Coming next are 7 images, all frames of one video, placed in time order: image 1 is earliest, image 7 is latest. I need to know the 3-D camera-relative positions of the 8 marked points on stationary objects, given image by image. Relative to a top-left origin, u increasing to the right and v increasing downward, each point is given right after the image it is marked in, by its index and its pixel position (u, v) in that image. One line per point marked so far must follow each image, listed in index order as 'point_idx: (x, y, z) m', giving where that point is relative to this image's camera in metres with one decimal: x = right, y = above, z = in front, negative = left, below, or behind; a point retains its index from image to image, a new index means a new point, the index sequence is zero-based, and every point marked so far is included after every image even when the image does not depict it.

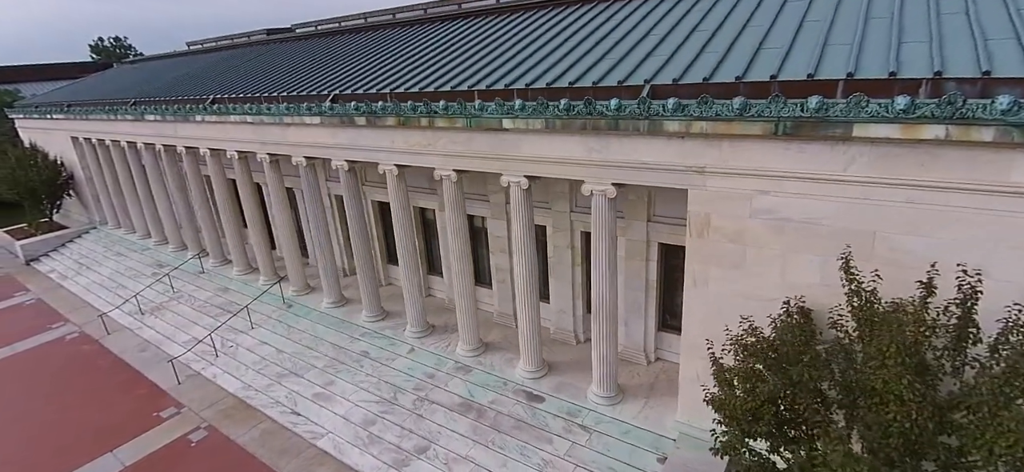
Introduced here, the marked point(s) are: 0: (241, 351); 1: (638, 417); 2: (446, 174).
0: (-9.5, -4.0, +17.5) m
1: (+3.1, -4.4, +12.1) m
2: (-1.7, +1.6, +13.1) m
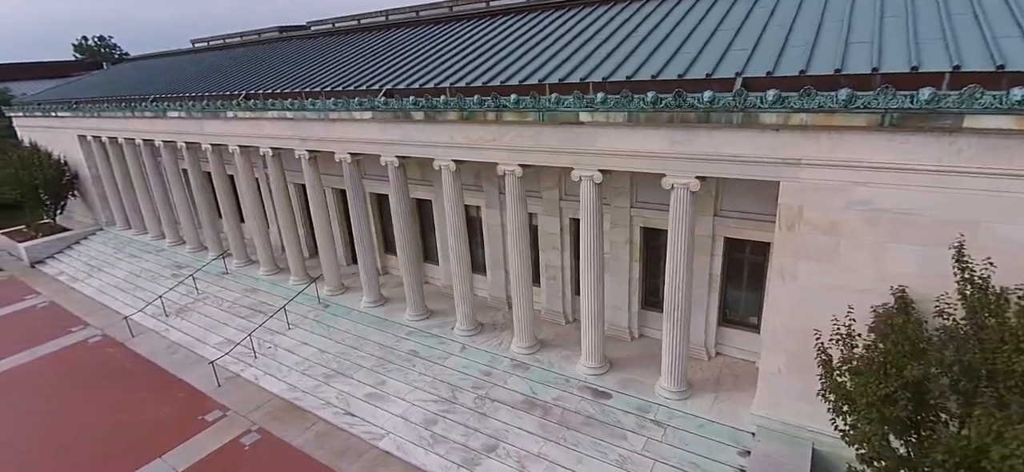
0: (-7.9, -4.0, +17.1) m
1: (+4.9, -4.2, +12.1) m
2: (0.0, +1.7, +12.9) m
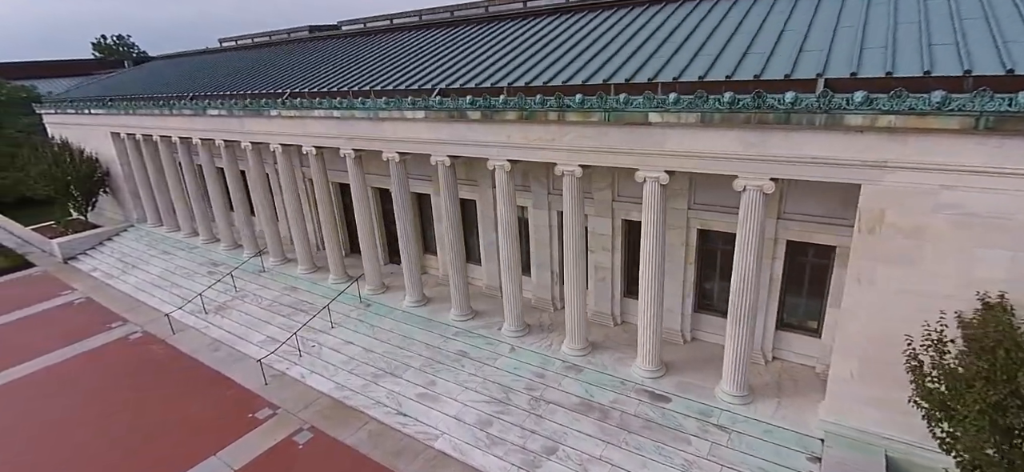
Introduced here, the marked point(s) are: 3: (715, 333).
0: (-6.4, -3.9, +17.1) m
1: (+6.3, -4.3, +11.9) m
2: (+1.5, +1.7, +12.9) m
3: (+6.0, -2.8, +14.6) m
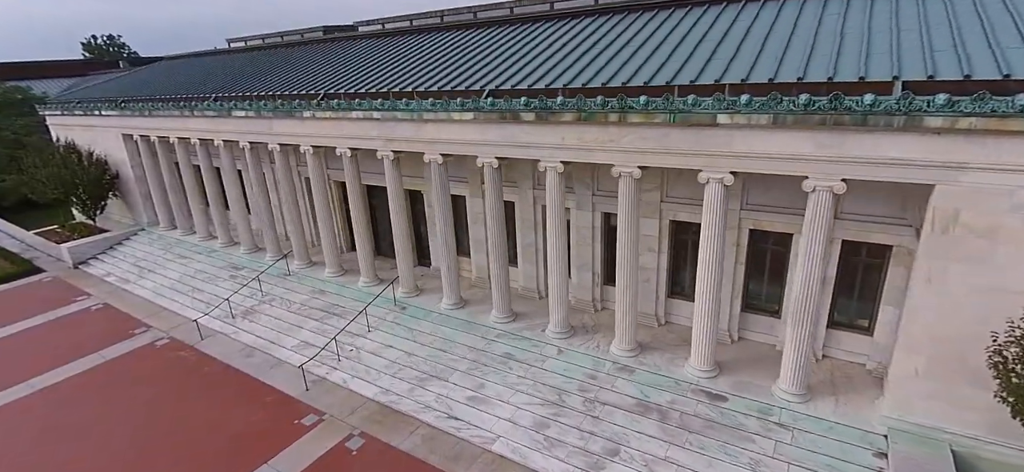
0: (-5.0, -4.0, +16.9) m
1: (+7.9, -4.3, +12.0) m
2: (+3.0, +1.7, +12.9) m
3: (+7.5, -2.9, +14.7) m
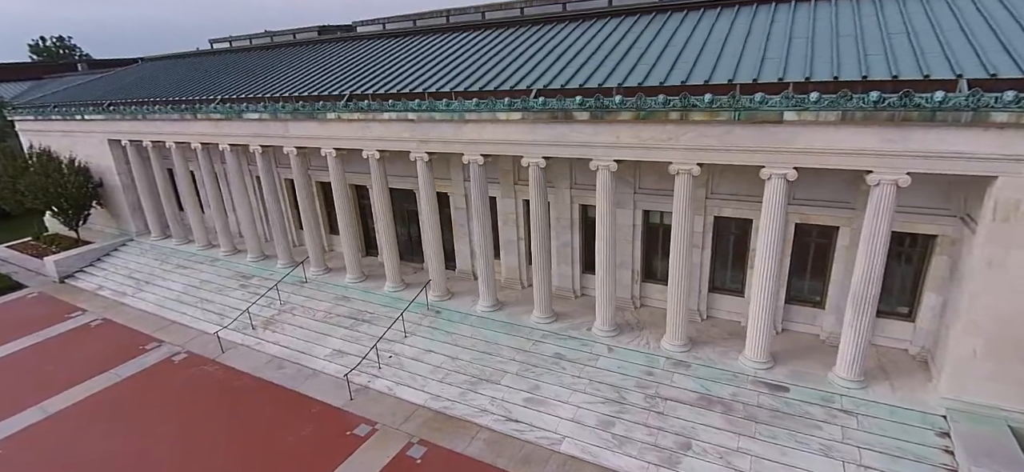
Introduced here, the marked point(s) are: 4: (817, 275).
0: (-3.5, -4.1, +16.5) m
1: (+9.6, -4.1, +12.6) m
2: (+4.6, +1.8, +13.1) m
3: (+9.0, -2.7, +15.2) m
4: (+9.1, -1.2, +14.8) m
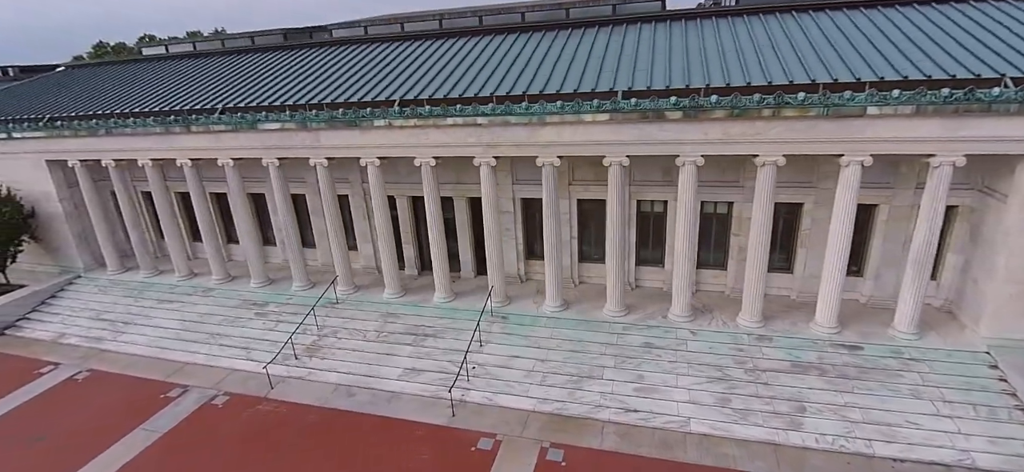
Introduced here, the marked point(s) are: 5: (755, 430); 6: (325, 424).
0: (-0.6, -4.3, +16.2) m
1: (+13.1, -3.2, +15.0) m
2: (+7.6, +2.2, +14.5) m
3: (+11.8, -1.9, +17.5) m
4: (+11.9, -0.4, +17.1) m
5: (+6.5, -5.2, +13.3) m
6: (-5.6, -5.6, +14.9) m
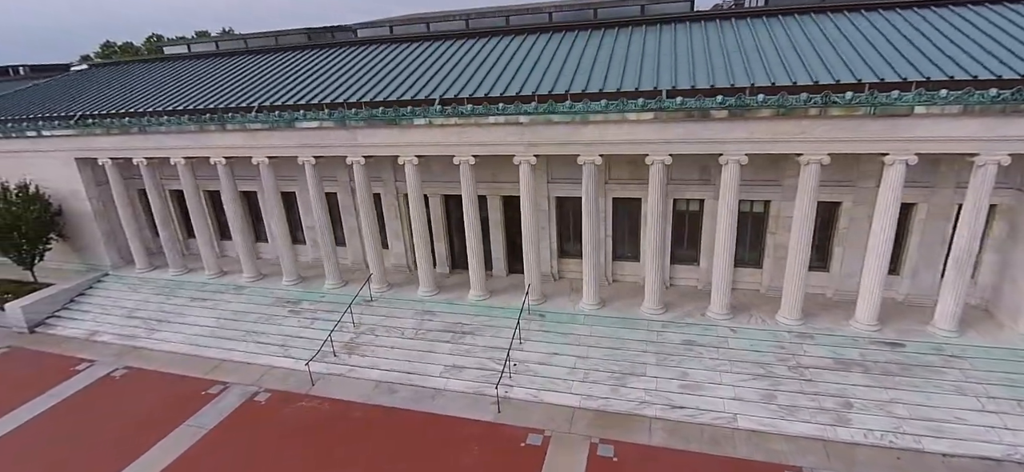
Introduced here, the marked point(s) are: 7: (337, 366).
0: (+0.8, -4.3, +16.3) m
1: (+14.4, -3.2, +15.2) m
2: (+8.9, +2.3, +14.7) m
3: (+13.2, -1.9, +17.7) m
4: (+13.2, -0.4, +17.3) m
5: (+7.9, -5.1, +13.4) m
6: (-4.2, -5.6, +14.9) m
7: (-6.1, -4.5, +17.3) m
